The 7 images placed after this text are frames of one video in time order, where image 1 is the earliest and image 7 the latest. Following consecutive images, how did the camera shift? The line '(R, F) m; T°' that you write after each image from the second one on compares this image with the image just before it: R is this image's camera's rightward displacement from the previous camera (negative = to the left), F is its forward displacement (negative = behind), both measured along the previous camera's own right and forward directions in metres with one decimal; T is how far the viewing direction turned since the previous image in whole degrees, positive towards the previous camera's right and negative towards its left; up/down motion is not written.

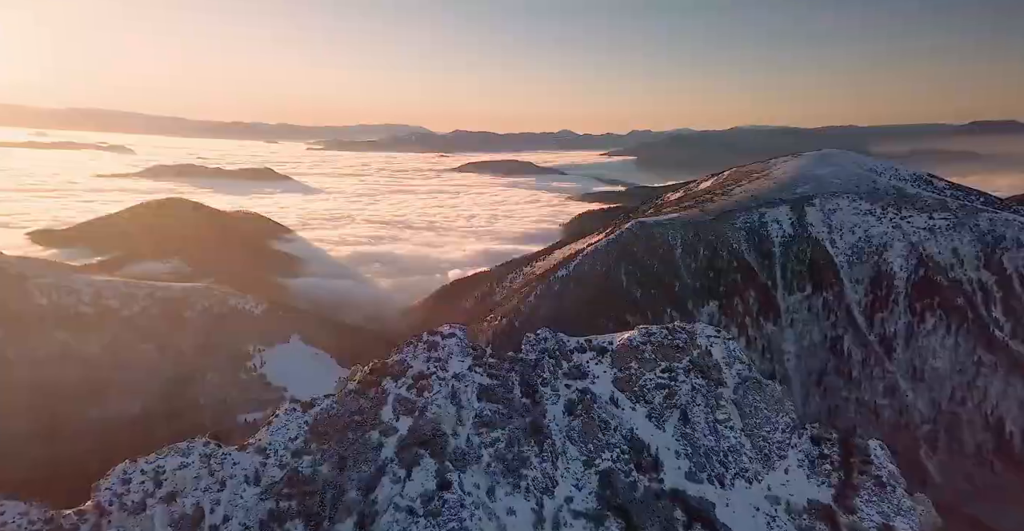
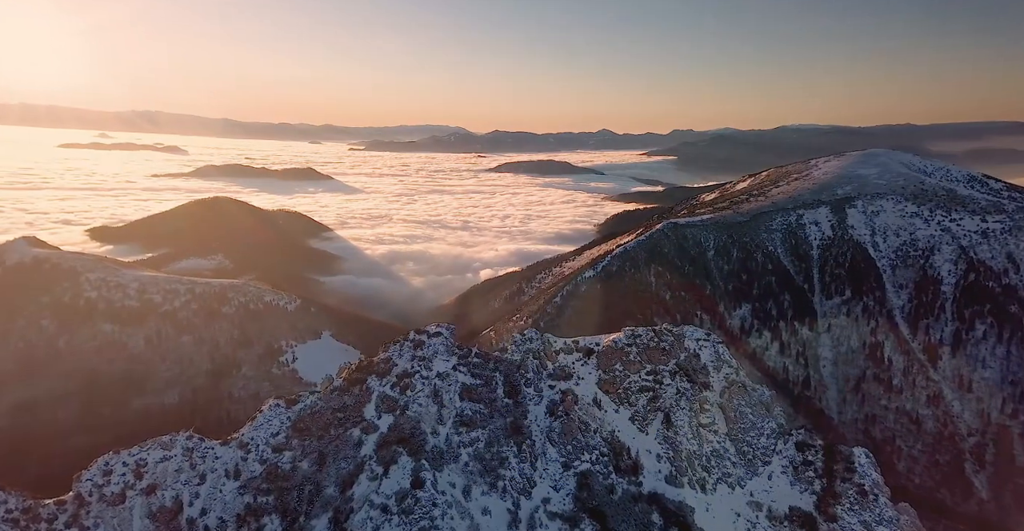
(+0.4, 0.0) m; -2°
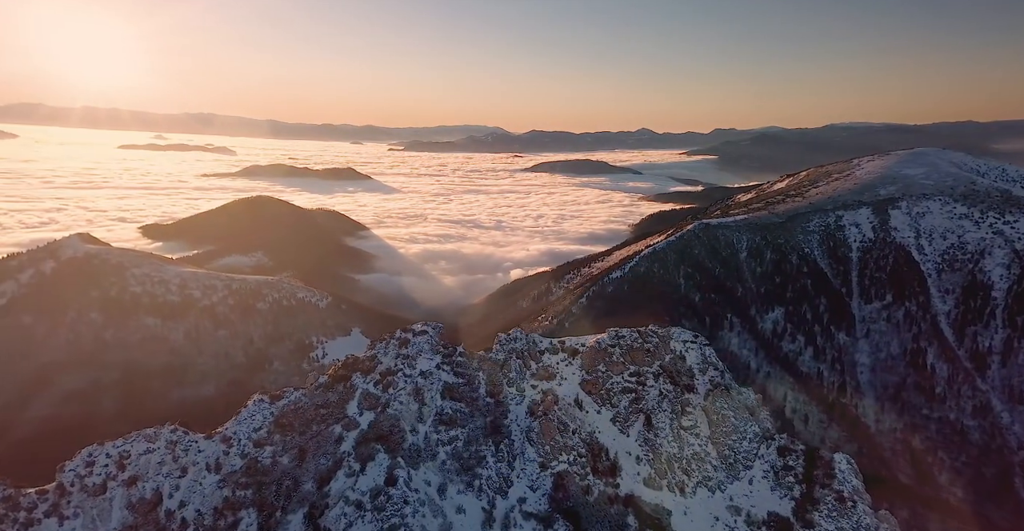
(+0.4, 0.0) m; -1°
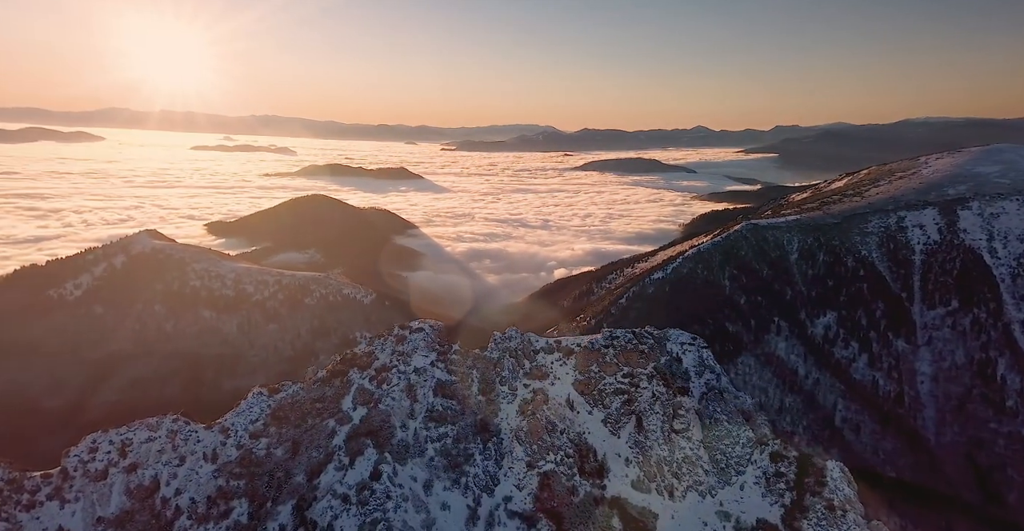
(+0.5, 0.0) m; -3°
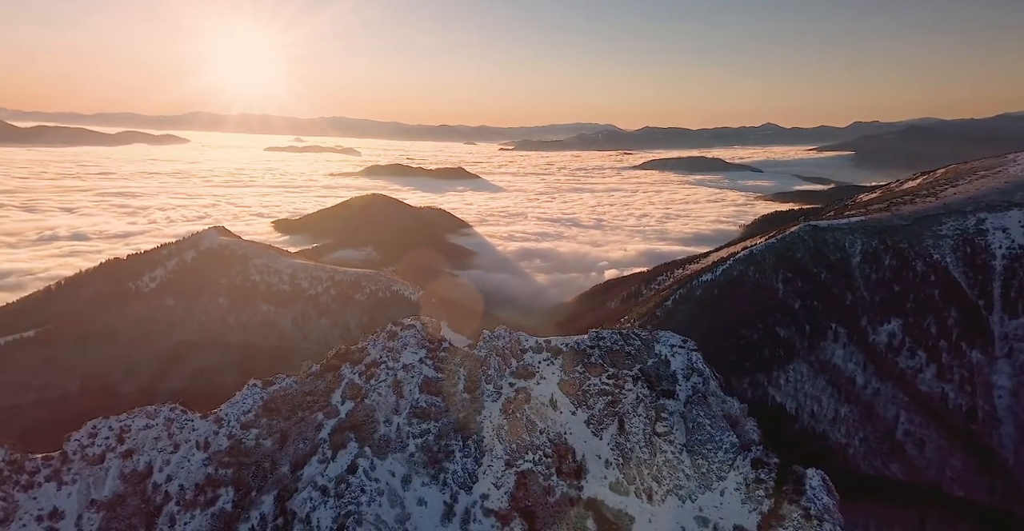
(+0.6, 0.0) m; -3°
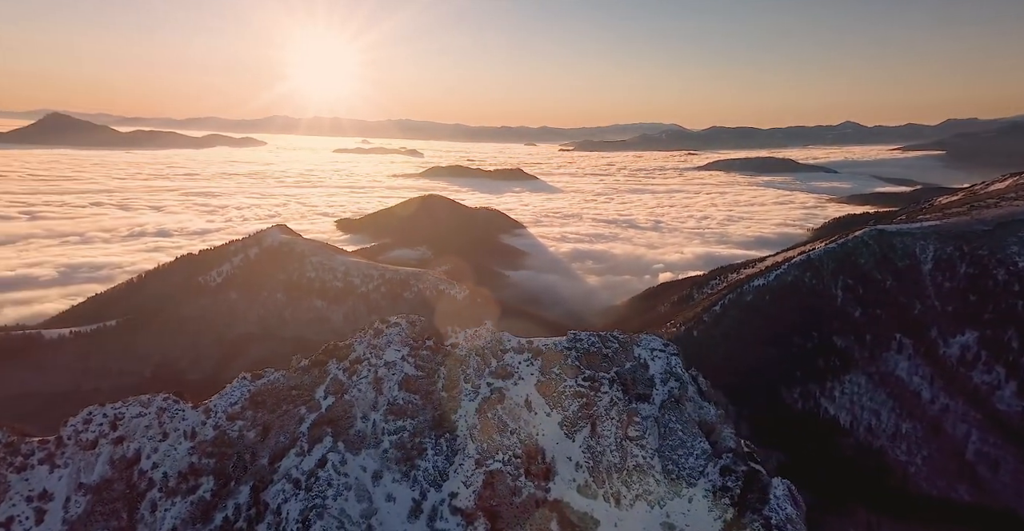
(+0.7, 0.0) m; -3°
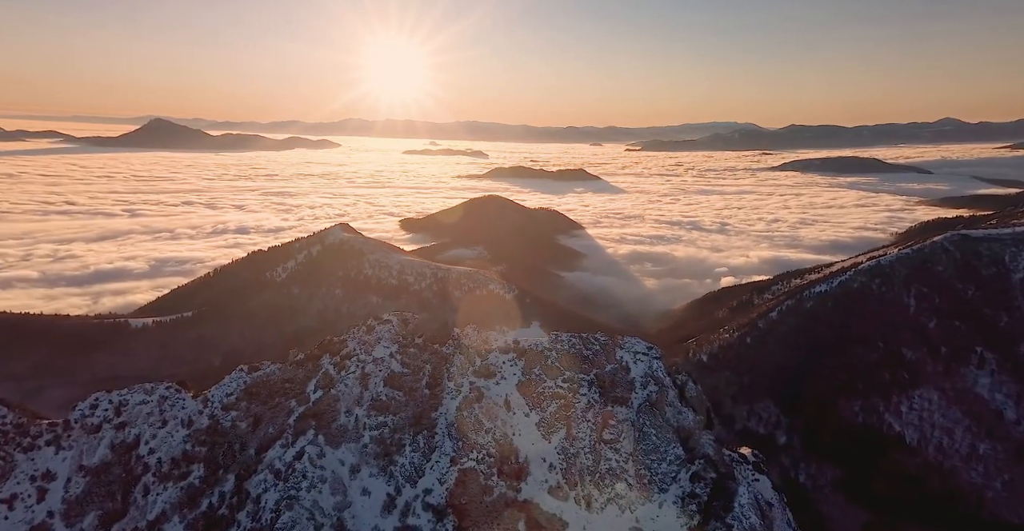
(+0.7, 0.0) m; -4°
